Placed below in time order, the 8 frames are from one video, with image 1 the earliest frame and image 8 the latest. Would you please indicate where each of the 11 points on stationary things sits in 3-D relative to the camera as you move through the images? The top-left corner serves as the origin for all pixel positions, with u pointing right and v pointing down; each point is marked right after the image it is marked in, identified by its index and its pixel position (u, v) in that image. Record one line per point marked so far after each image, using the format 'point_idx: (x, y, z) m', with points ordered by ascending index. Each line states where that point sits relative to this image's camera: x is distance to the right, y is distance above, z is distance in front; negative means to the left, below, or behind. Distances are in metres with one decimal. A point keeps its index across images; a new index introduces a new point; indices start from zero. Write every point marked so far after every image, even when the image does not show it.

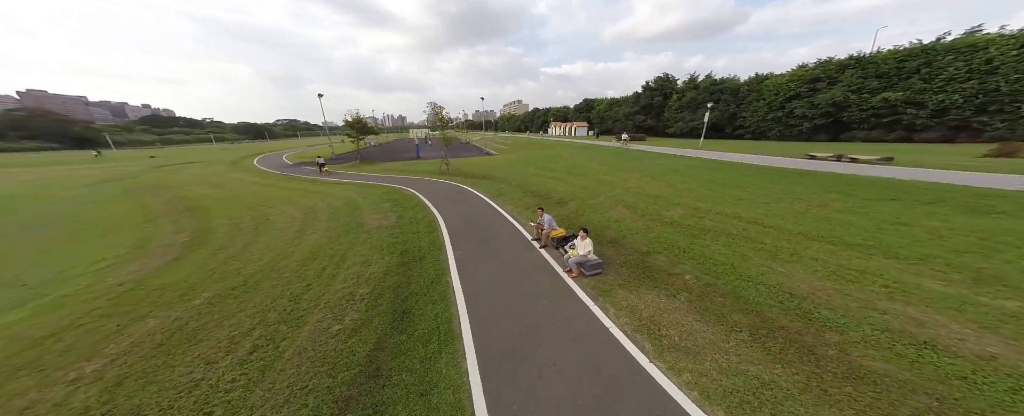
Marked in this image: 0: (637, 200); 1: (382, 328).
0: (+5.7, +0.5, +12.6) m
1: (-2.8, -2.6, +5.9) m
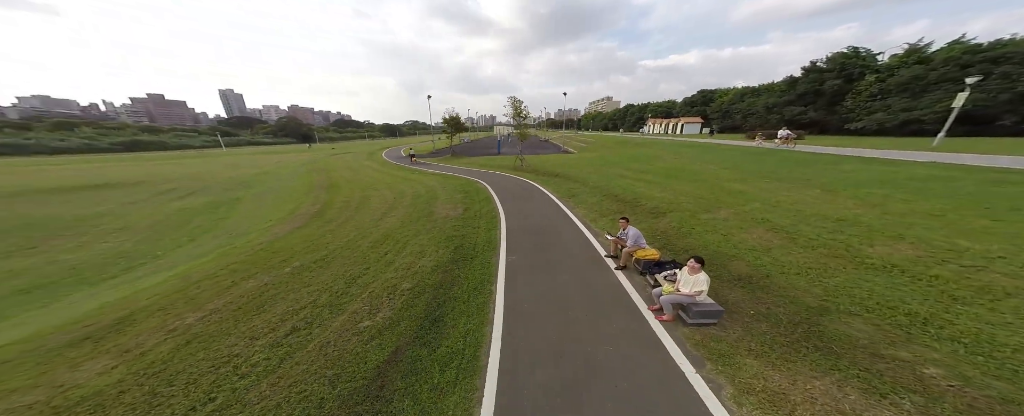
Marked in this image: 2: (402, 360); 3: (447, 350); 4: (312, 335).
0: (+8.5, -0.5, +8.6) m
1: (-2.0, -2.3, +5.1) m
2: (-1.8, -2.5, +4.6) m
3: (-1.1, -2.4, +4.8) m
4: (-3.7, -2.4, +5.3) m
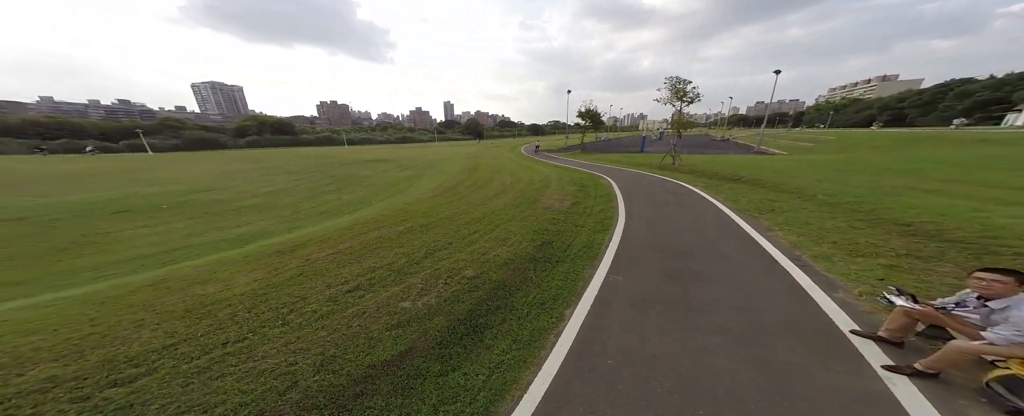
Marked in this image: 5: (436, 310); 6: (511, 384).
0: (+9.9, -2.2, +1.5) m
1: (-1.1, -1.6, +3.7) m
2: (-1.2, -1.8, +3.2) m
3: (-0.6, -1.9, +3.0) m
4: (-2.5, -1.4, +4.7) m
5: (-1.1, -1.5, +4.1) m
6: (0.0, -1.8, +2.9) m
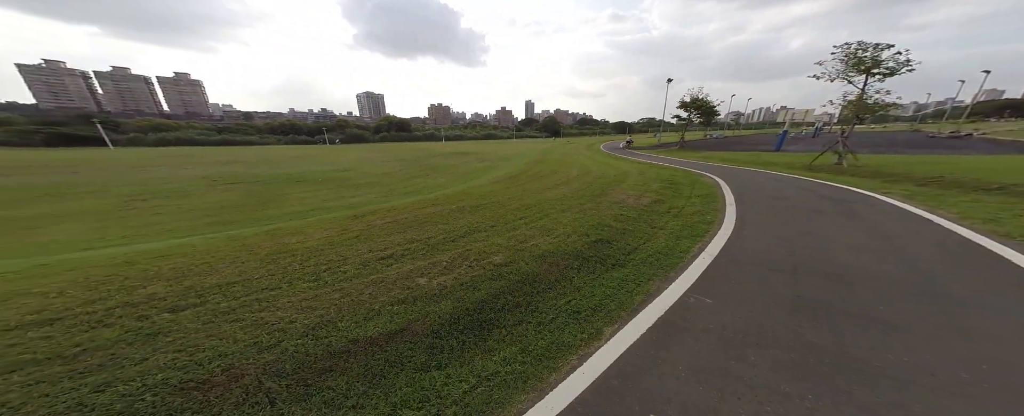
0: (+8.9, -2.8, -2.1) m
1: (-0.9, -1.2, +3.1) m
2: (-1.2, -1.3, +2.7) m
3: (-0.7, -1.5, +2.3) m
4: (-2.0, -0.8, +4.5) m
5: (-0.8, -1.0, +3.5) m
6: (-0.1, -1.5, +2.1) m
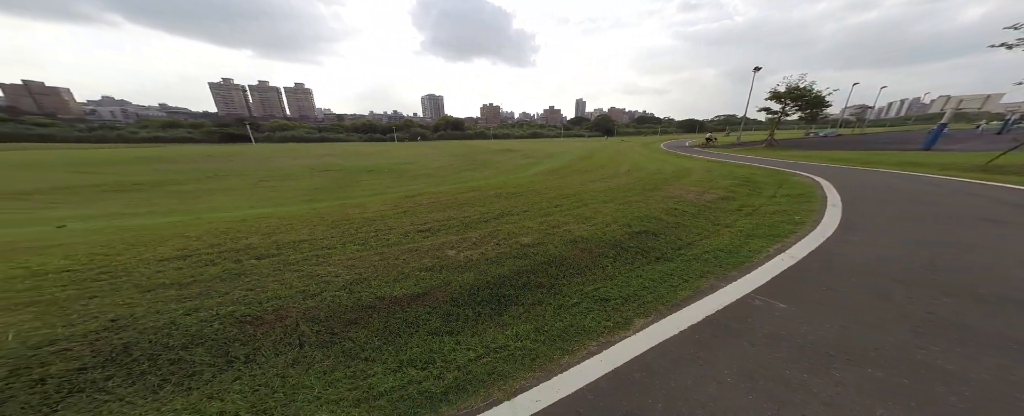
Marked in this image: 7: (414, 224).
0: (+8.0, -2.9, -3.7) m
1: (-0.7, -0.8, +3.0) m
2: (-1.0, -1.0, +2.7) m
3: (-0.6, -1.1, +2.2) m
4: (-1.5, -0.4, +4.6) m
5: (-0.5, -0.7, +3.5) m
6: (-0.1, -1.2, +1.9) m
7: (-1.9, -0.3, +5.4) m
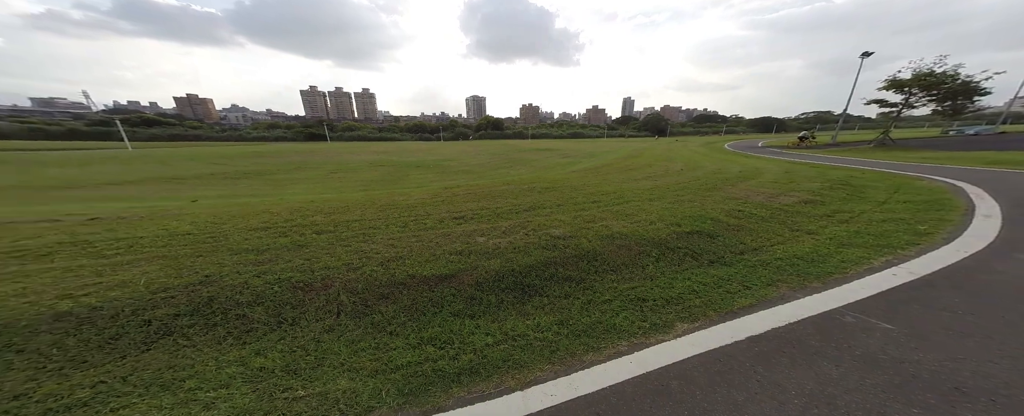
0: (+7.3, -3.1, -4.8) m
1: (-0.4, -0.7, +3.0) m
2: (-0.8, -0.8, +2.6) m
3: (-0.4, -0.9, +2.1) m
4: (-1.0, -0.2, +4.6) m
5: (-0.1, -0.5, +3.4) m
6: (0.0, -1.0, +1.8) m
7: (-1.3, -0.1, +5.4) m
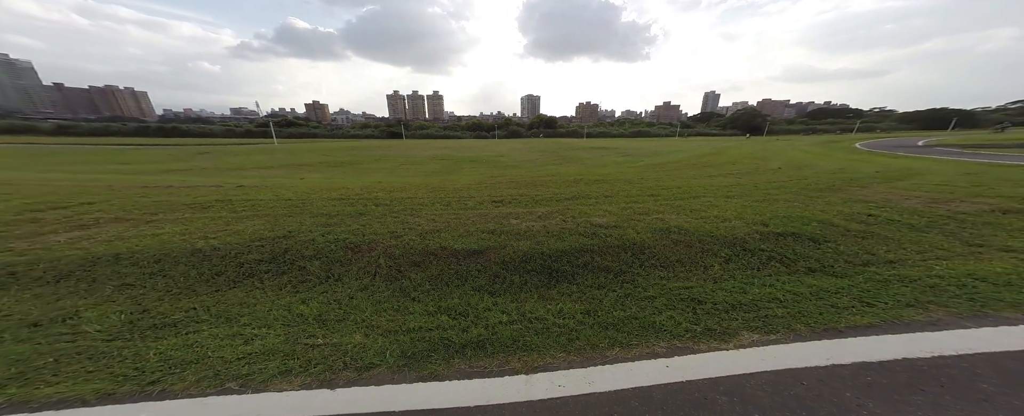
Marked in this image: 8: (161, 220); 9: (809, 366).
0: (+5.8, -3.2, -6.3) m
1: (-0.1, -0.5, +2.8) m
2: (-0.6, -0.5, +2.6) m
3: (-0.3, -0.7, +2.0) m
4: (-0.3, 0.0, +4.5) m
5: (+0.2, -0.3, +3.2) m
6: (+0.1, -0.8, +1.6) m
7: (-0.4, +0.2, +5.4) m
8: (-3.8, -0.1, +3.0) m
9: (+1.5, -0.8, +1.5) m
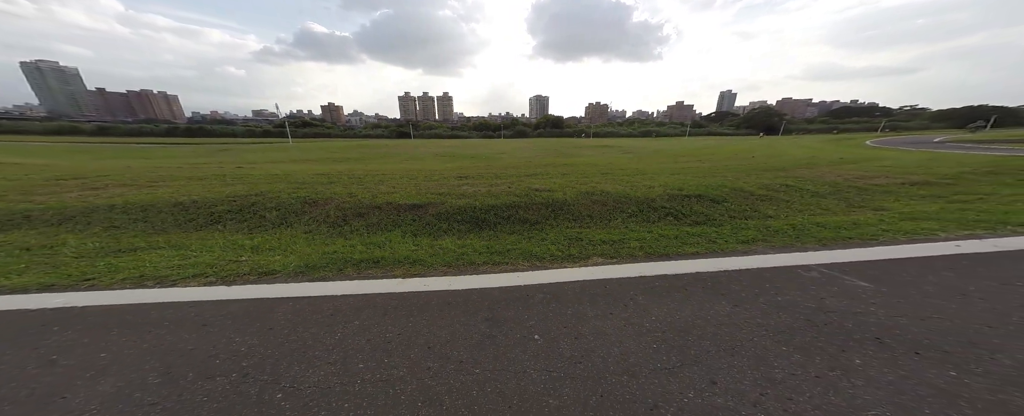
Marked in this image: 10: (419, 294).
0: (+4.7, -2.9, -6.1) m
1: (-0.8, -0.1, +3.2) m
2: (-1.3, -0.2, +3.0) m
3: (-1.0, -0.3, +2.4) m
4: (-1.0, +0.3, +4.9) m
5: (-0.5, 0.0, +3.5) m
6: (-0.7, -0.4, +1.9) m
7: (-1.0, +0.6, +5.8) m
8: (-4.5, +0.3, +3.5) m
9: (+0.7, -0.5, +1.8) m
10: (-0.5, -0.5, +1.6) m
